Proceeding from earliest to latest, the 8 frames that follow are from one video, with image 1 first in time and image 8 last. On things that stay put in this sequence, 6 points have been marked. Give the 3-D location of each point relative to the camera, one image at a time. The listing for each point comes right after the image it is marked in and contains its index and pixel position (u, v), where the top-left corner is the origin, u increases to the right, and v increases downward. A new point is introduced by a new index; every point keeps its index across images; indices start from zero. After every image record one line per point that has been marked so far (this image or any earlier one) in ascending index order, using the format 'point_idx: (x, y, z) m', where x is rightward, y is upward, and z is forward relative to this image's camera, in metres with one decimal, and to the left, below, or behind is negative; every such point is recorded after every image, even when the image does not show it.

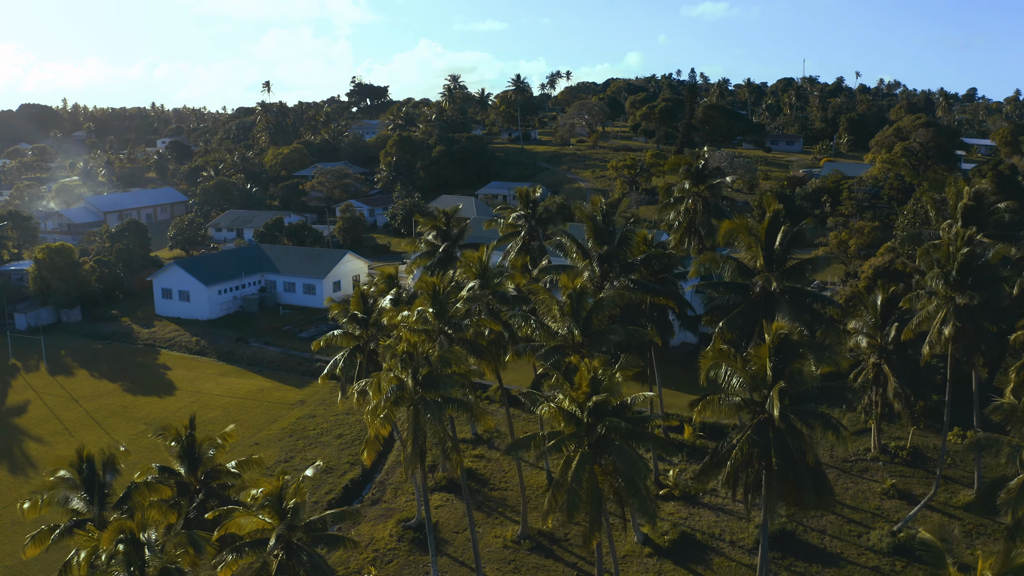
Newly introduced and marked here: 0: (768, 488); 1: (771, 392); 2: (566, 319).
0: (+5.5, -4.0, +14.6) m
1: (+5.3, -2.0, +14.1) m
2: (+1.4, -0.7, +16.5) m
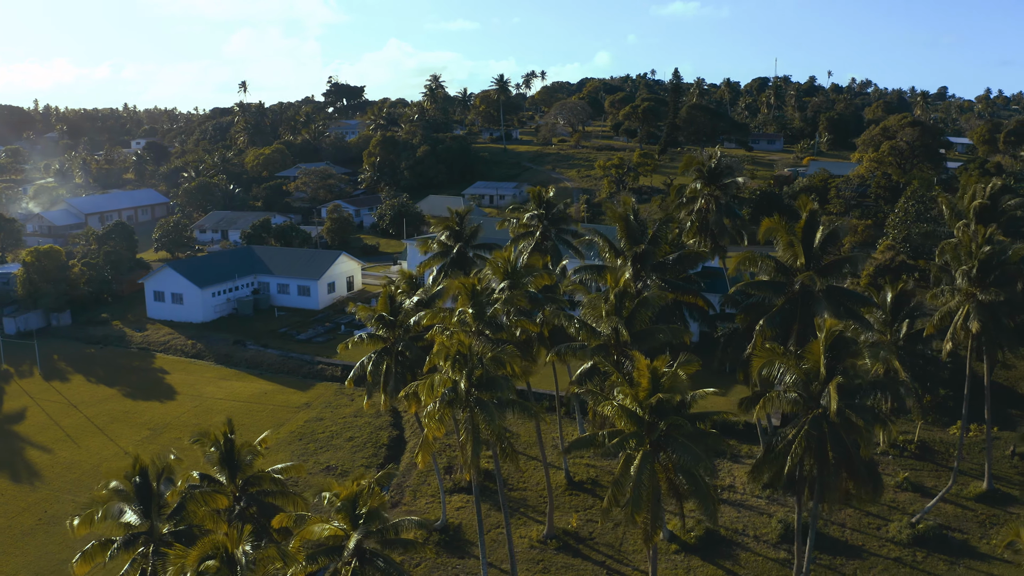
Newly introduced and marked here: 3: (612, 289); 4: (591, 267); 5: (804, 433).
0: (+6.5, -3.9, +14.7) m
1: (+6.4, -1.9, +14.2) m
2: (+2.4, -0.7, +16.5) m
3: (+2.4, 0.0, +16.9) m
4: (+2.3, +0.6, +19.6) m
5: (+6.2, -3.0, +14.9) m
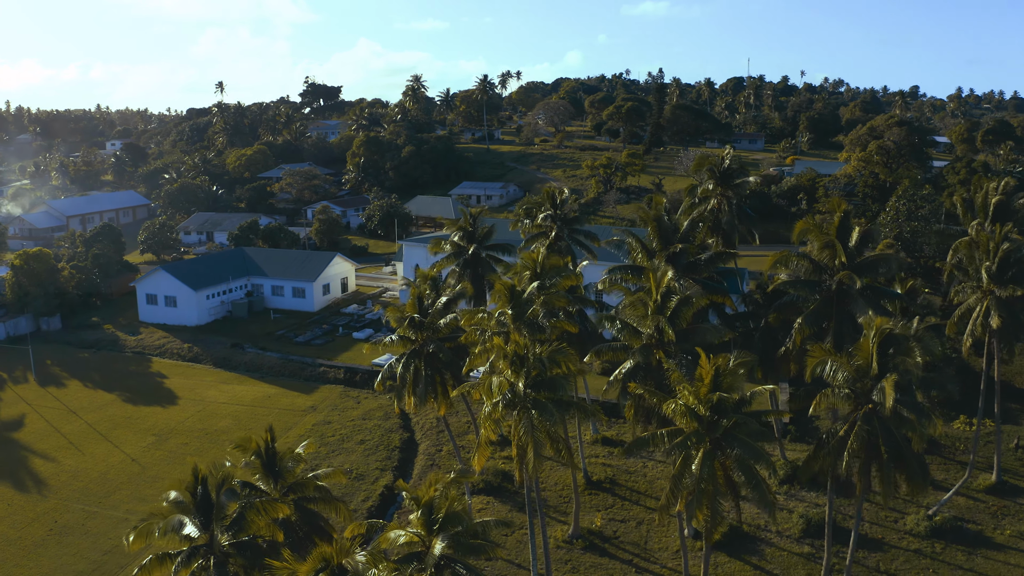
0: (+7.6, -3.9, +14.9) m
1: (+7.4, -1.9, +14.4) m
2: (+3.4, -0.7, +16.6) m
3: (+3.4, 0.0, +16.9) m
4: (+3.2, +0.6, +19.7) m
5: (+7.3, -2.9, +15.0) m
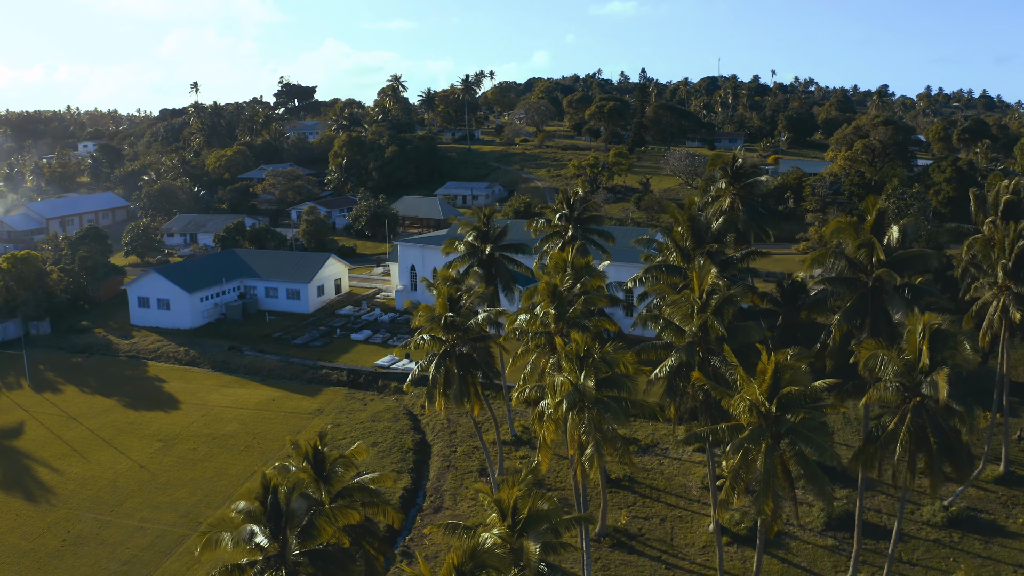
0: (+8.7, -3.8, +15.2) m
1: (+8.6, -1.8, +14.6) m
2: (+4.5, -0.7, +16.7) m
3: (+4.5, 0.0, +17.0) m
4: (+4.2, +0.6, +19.8) m
5: (+8.4, -2.9, +15.3) m
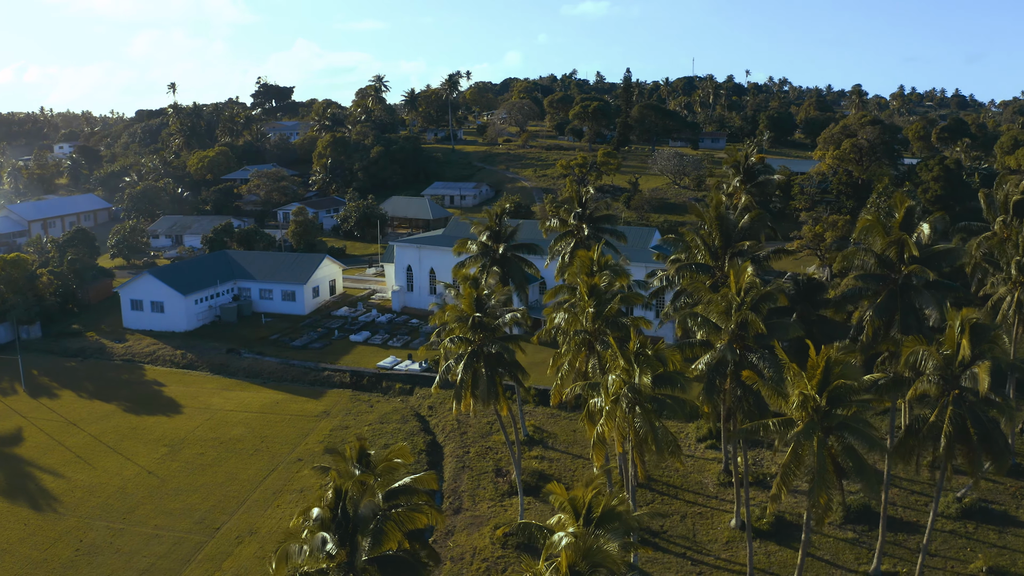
0: (+9.7, -3.7, +15.4) m
1: (+9.5, -1.7, +14.8) m
2: (+5.4, -0.6, +16.8) m
3: (+5.4, +0.1, +17.1) m
4: (+5.0, +0.7, +19.9) m
5: (+9.4, -2.8, +15.5) m
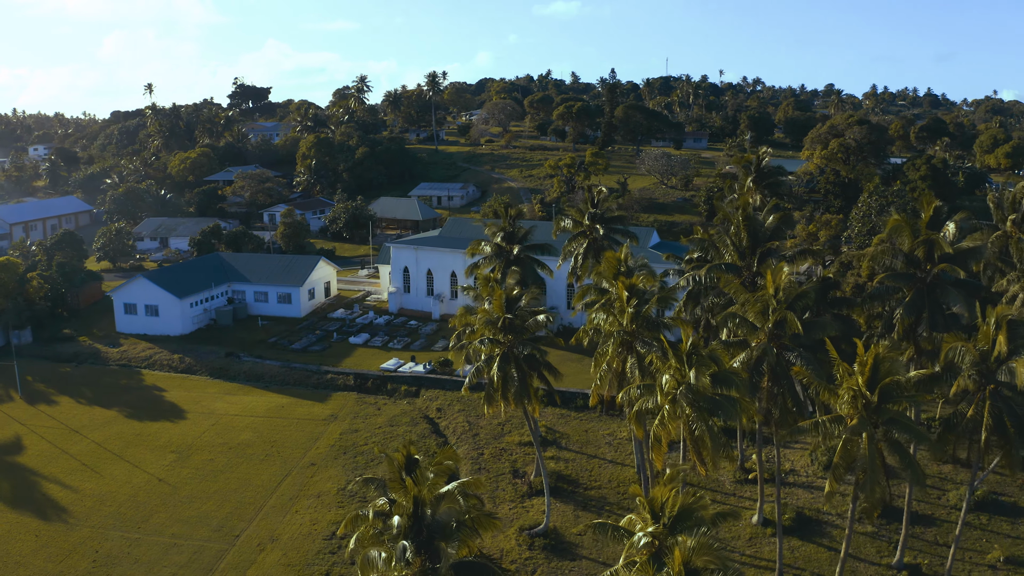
0: (+10.8, -3.7, +15.7) m
1: (+10.6, -1.7, +15.2) m
2: (+6.3, -0.6, +17.0) m
3: (+6.3, +0.1, +17.3) m
4: (+5.8, +0.7, +20.1) m
5: (+10.4, -2.7, +15.8) m
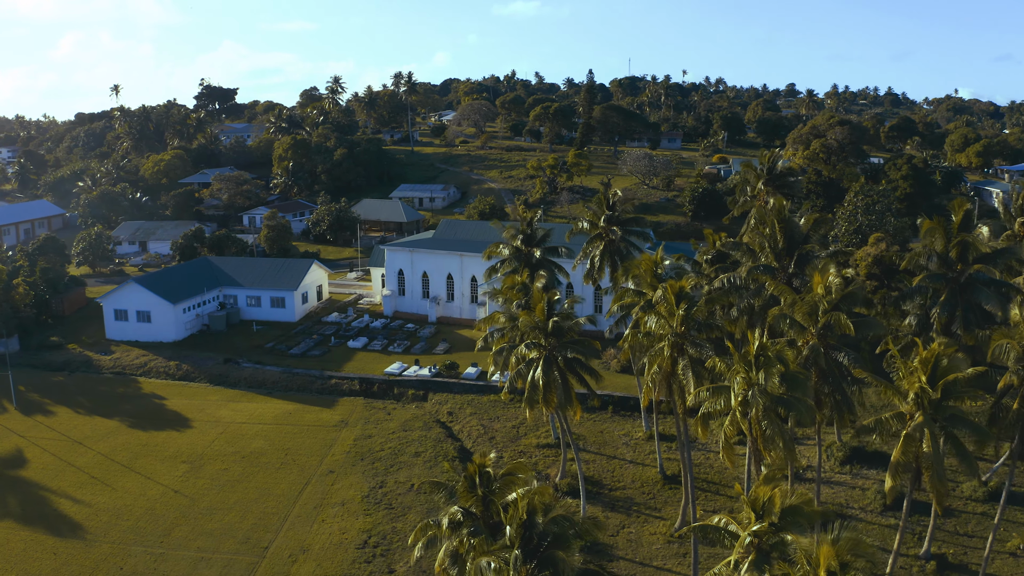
0: (+12.1, -3.6, +16.3) m
1: (+12.0, -1.7, +15.7) m
2: (+7.6, -0.6, +17.4) m
3: (+7.6, +0.1, +17.7) m
4: (+7.0, +0.6, +20.4) m
5: (+11.8, -2.7, +16.4) m
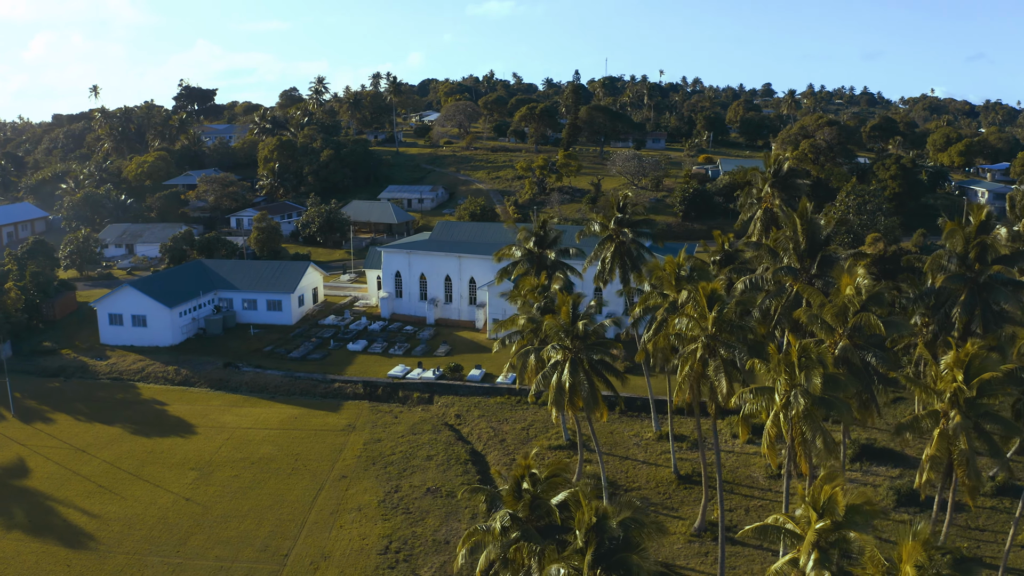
0: (+13.0, -3.6, +16.7) m
1: (+12.9, -1.7, +16.1) m
2: (+8.5, -0.7, +17.6) m
3: (+8.4, 0.0, +18.0) m
4: (+7.8, +0.6, +20.7) m
5: (+12.7, -2.7, +16.8) m
